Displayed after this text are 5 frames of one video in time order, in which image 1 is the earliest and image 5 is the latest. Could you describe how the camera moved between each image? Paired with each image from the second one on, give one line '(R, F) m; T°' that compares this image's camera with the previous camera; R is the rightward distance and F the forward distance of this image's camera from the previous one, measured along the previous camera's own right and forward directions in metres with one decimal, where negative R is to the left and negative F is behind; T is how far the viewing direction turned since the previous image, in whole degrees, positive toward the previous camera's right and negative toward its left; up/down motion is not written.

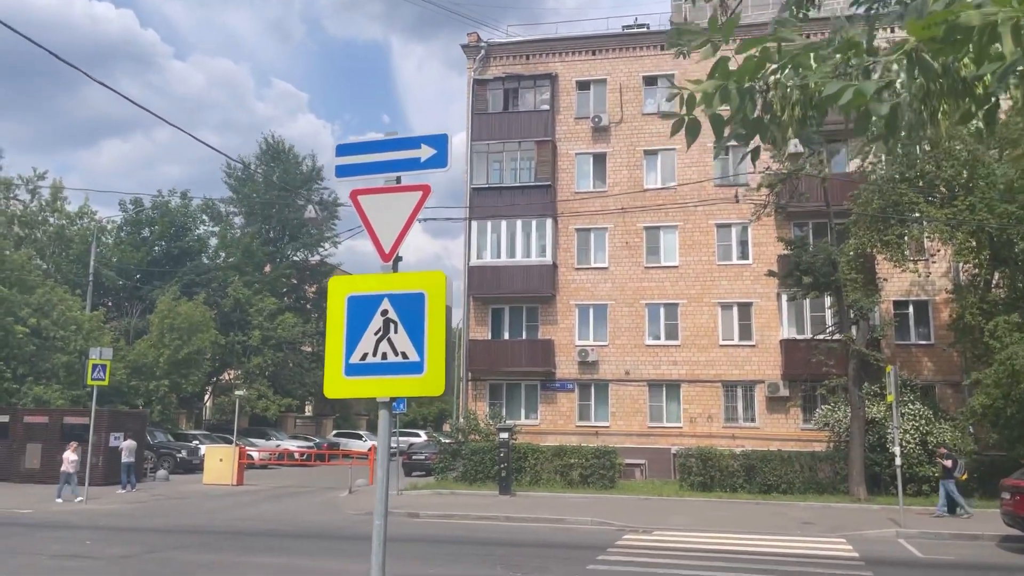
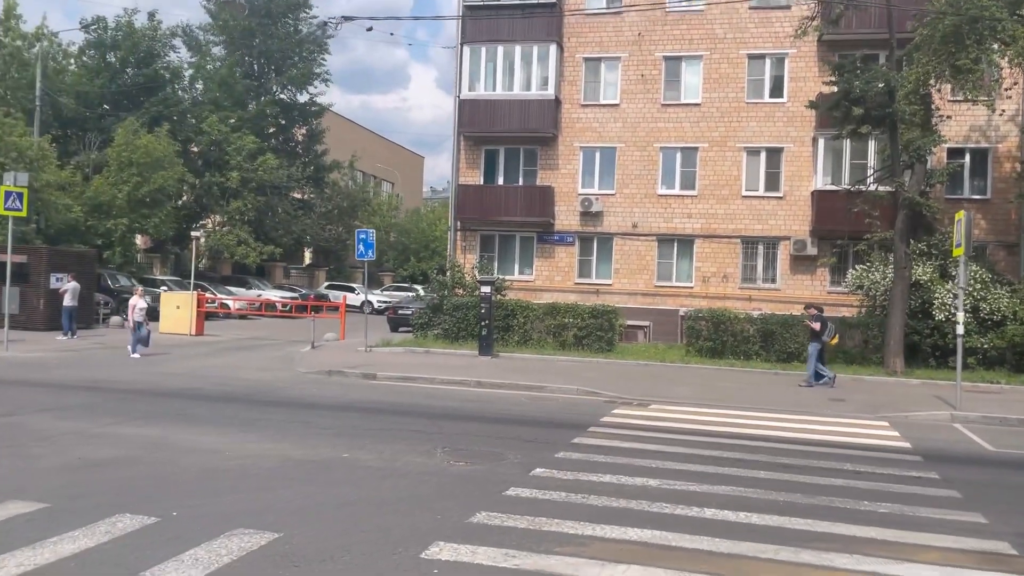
(+0.7, +3.3) m; -1°
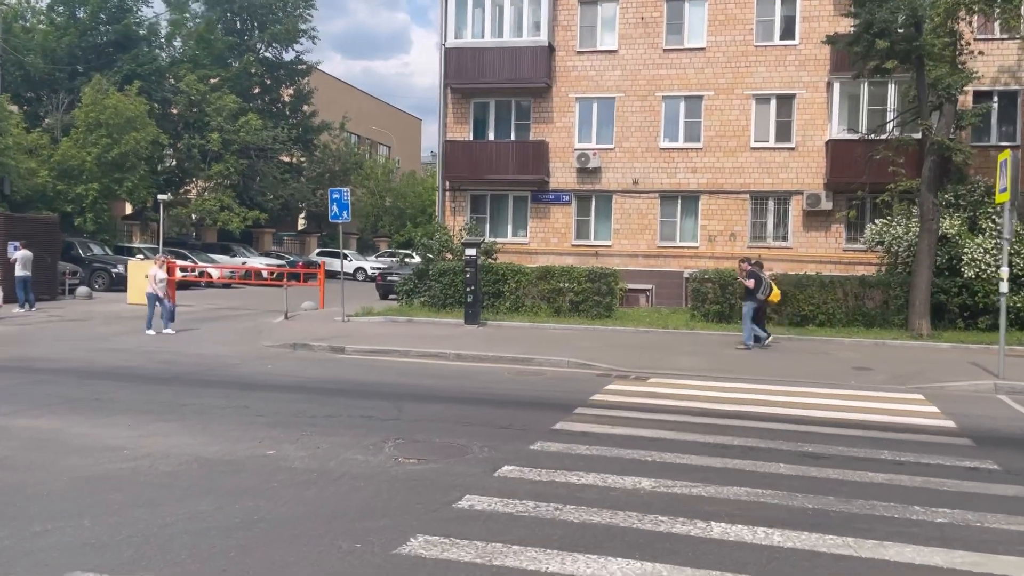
(+0.4, +1.7) m; 0°
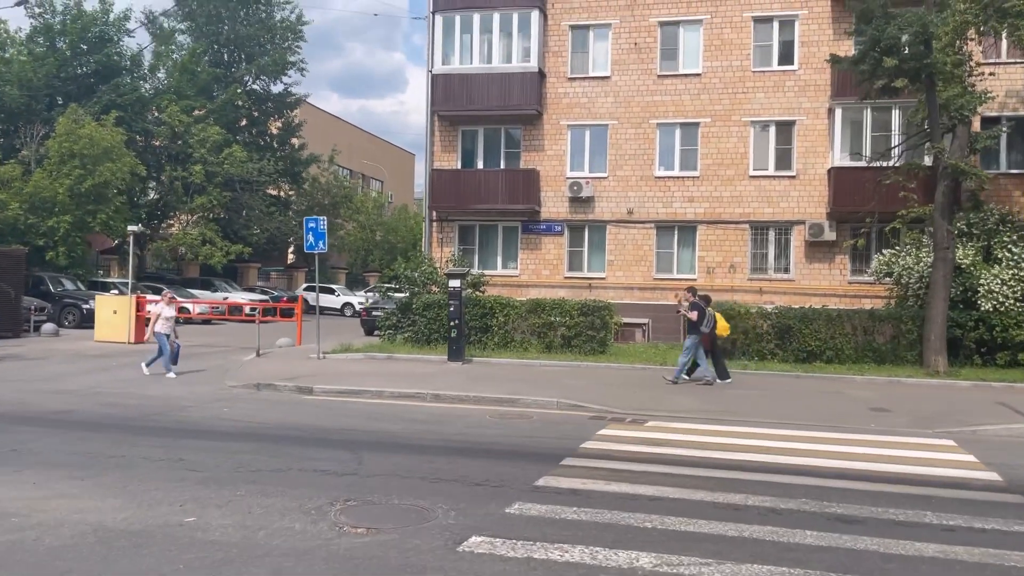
(+0.2, +1.2) m; 0°
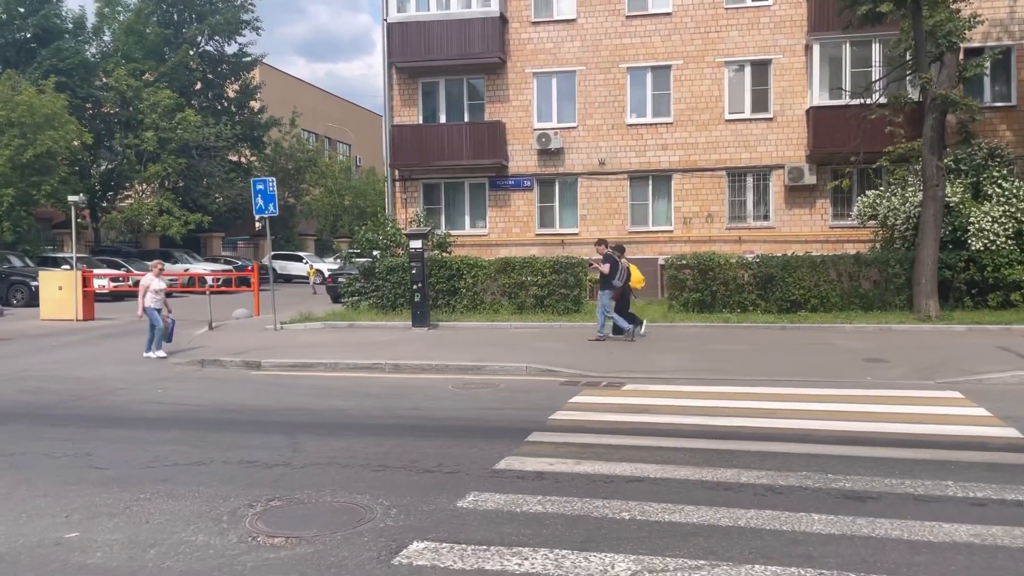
(+0.2, +1.0) m; +1°
